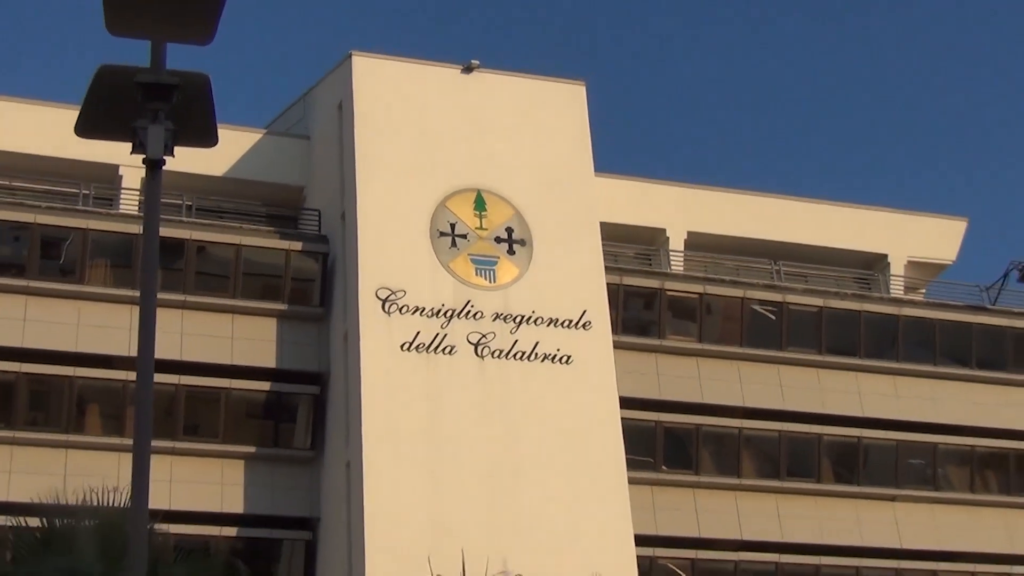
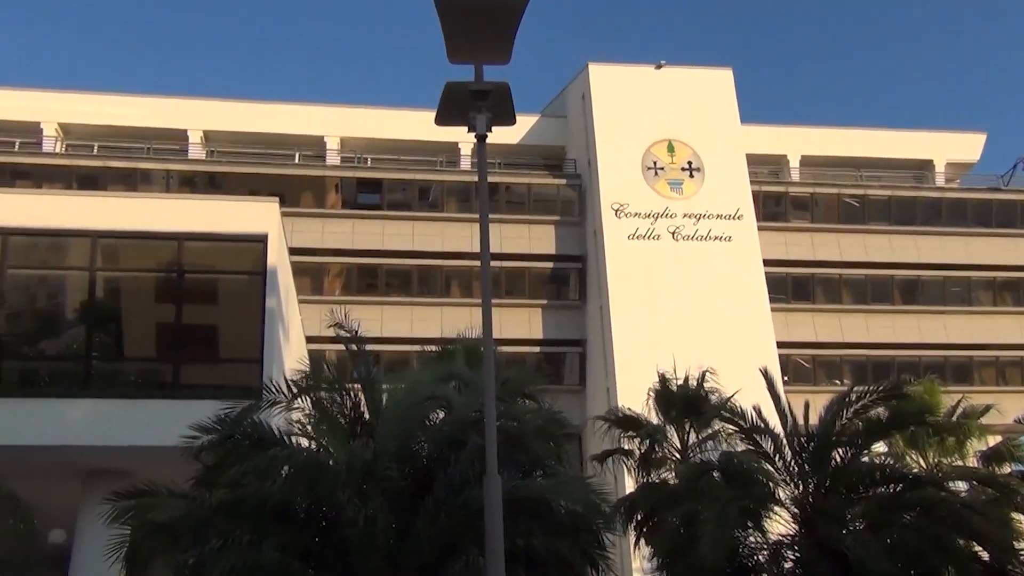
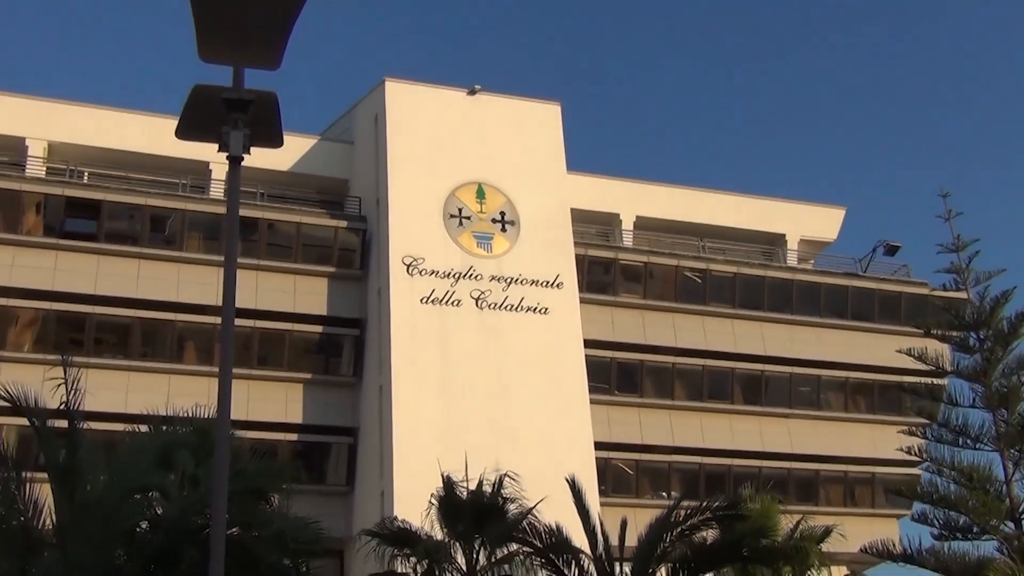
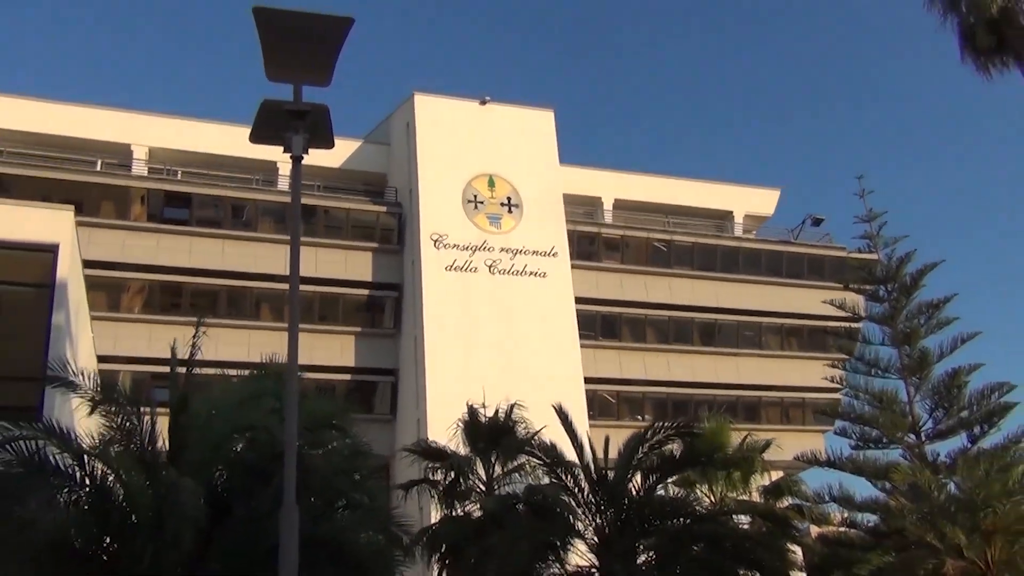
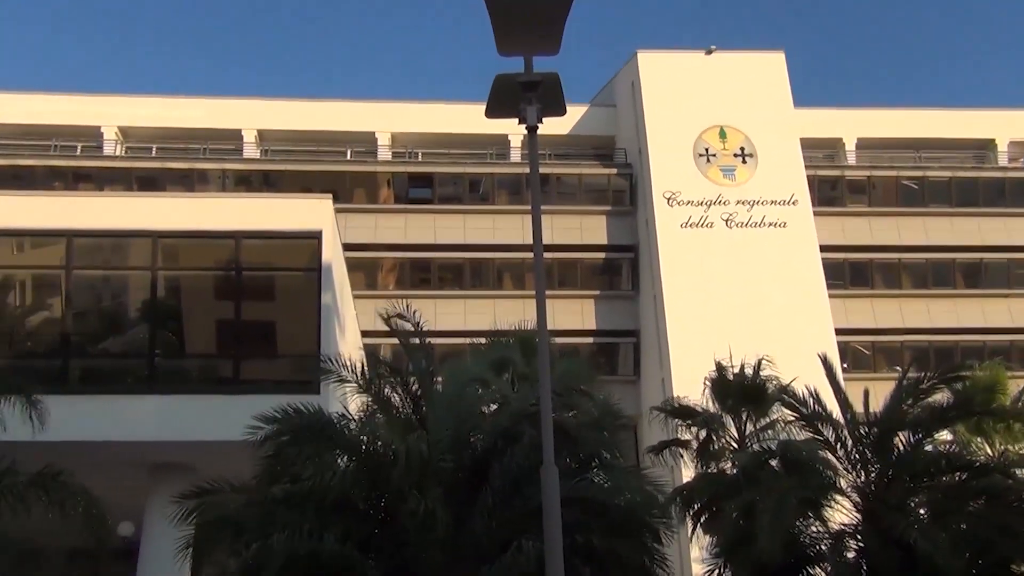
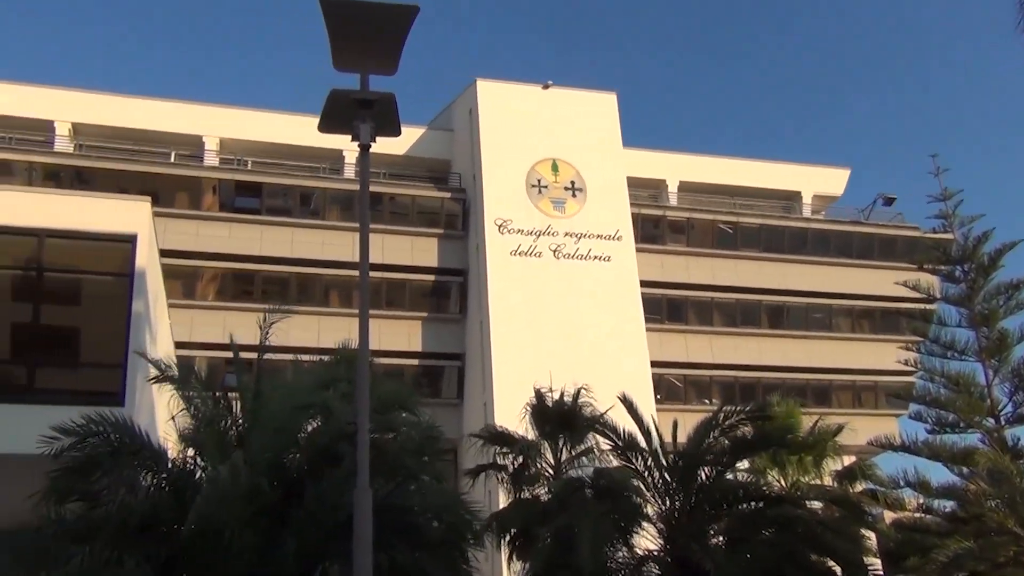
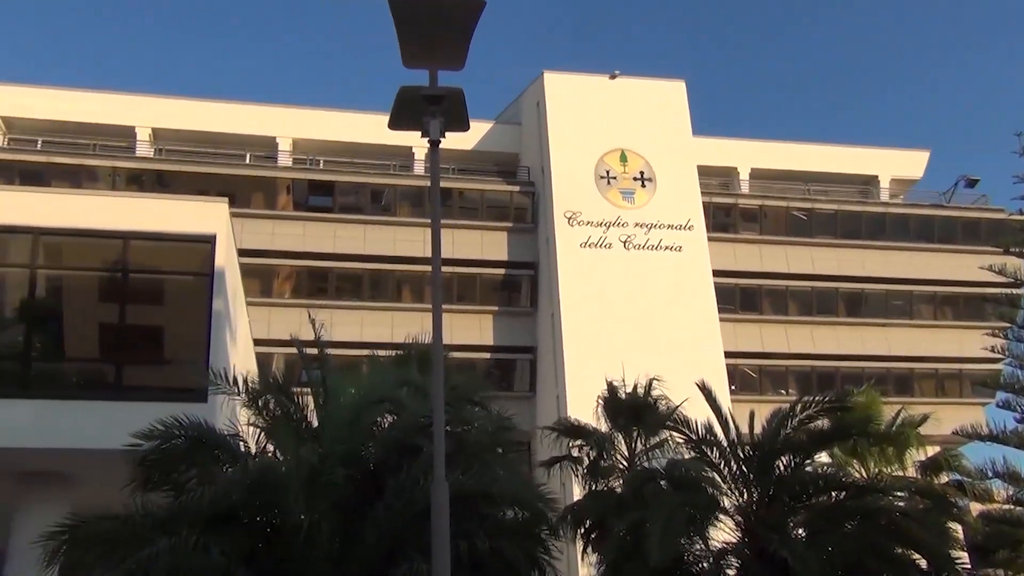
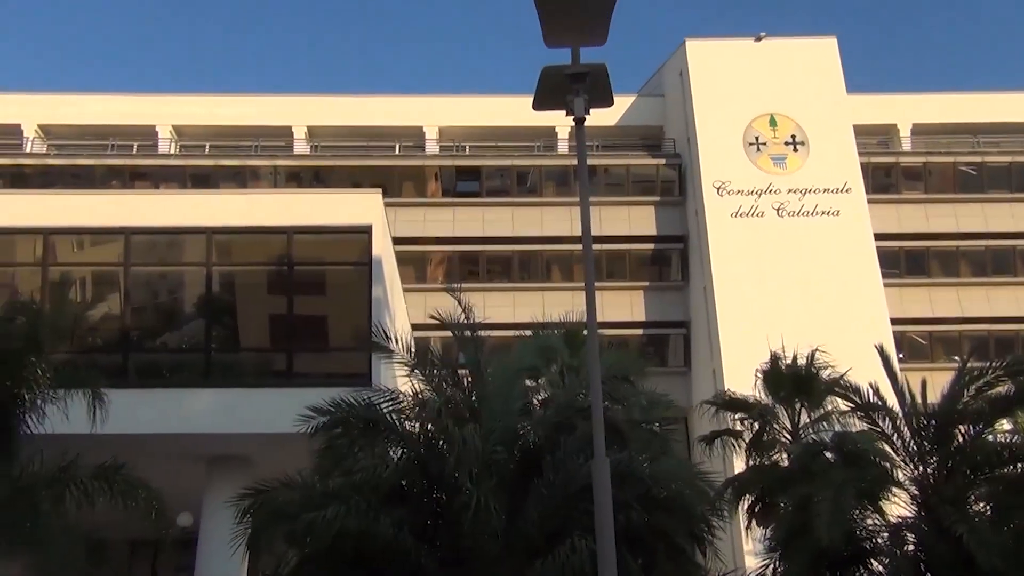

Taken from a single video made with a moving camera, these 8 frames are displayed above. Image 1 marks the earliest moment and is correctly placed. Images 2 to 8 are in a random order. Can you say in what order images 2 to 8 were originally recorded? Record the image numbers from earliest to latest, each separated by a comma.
3, 4, 6, 7, 2, 5, 8
